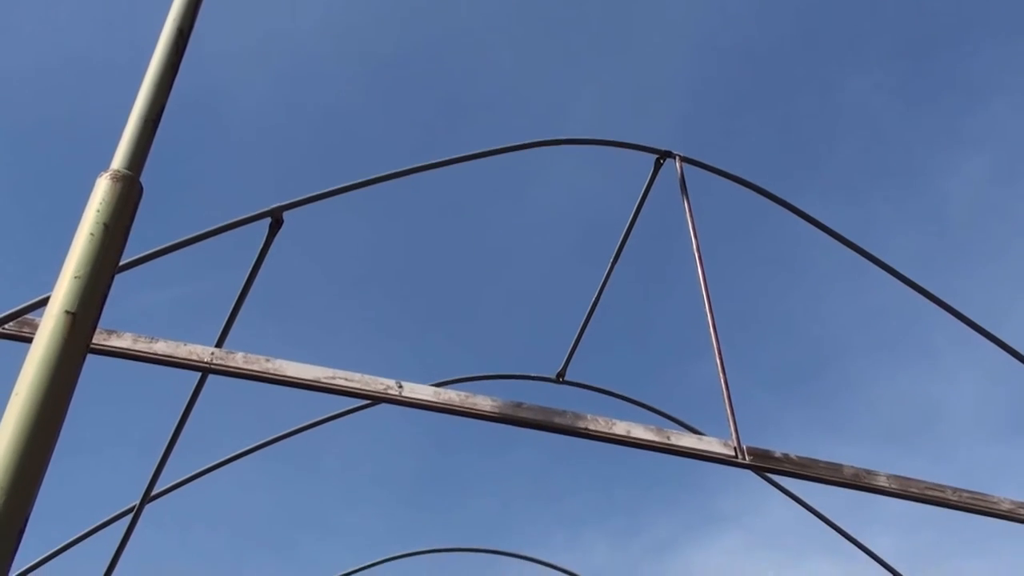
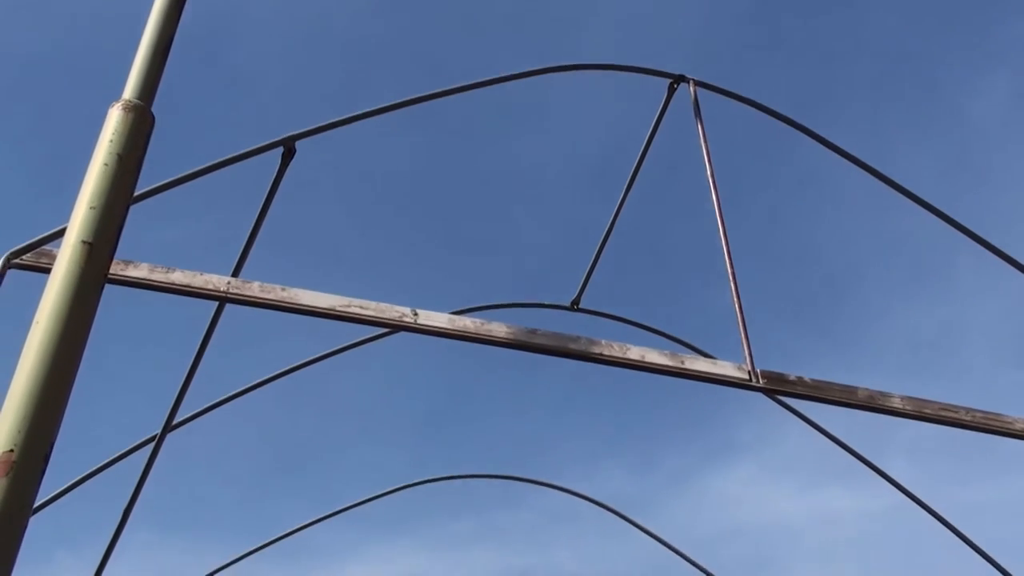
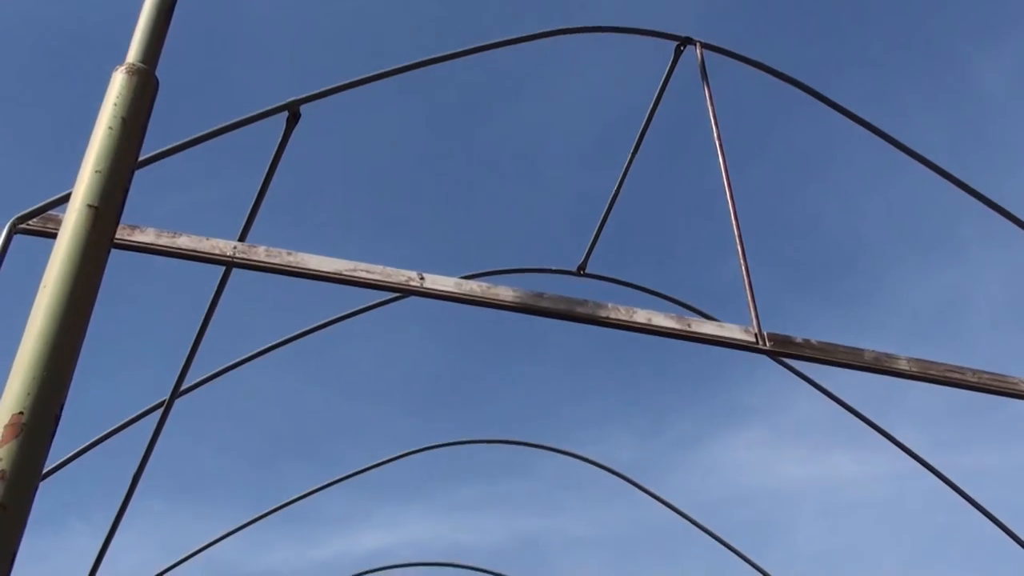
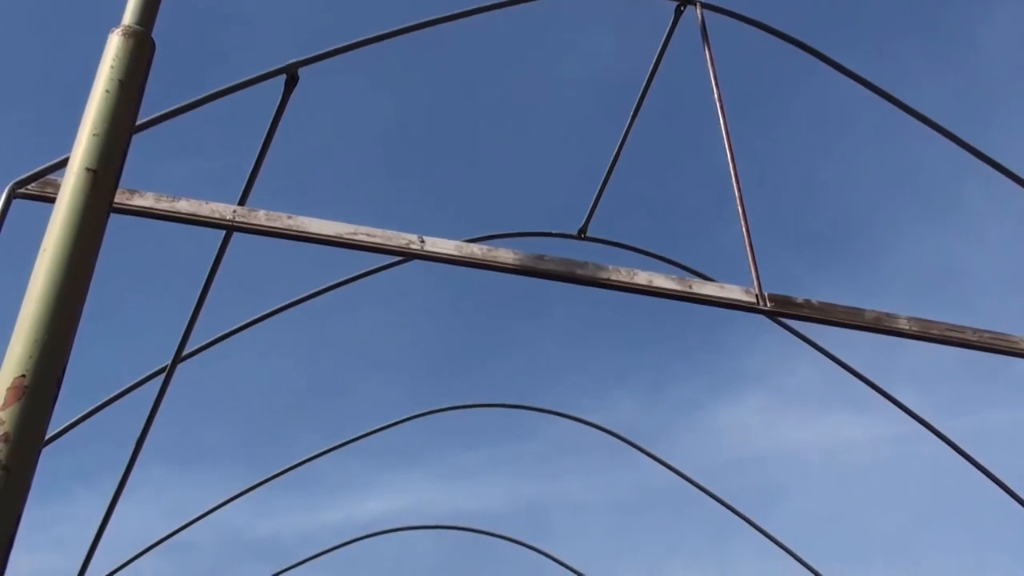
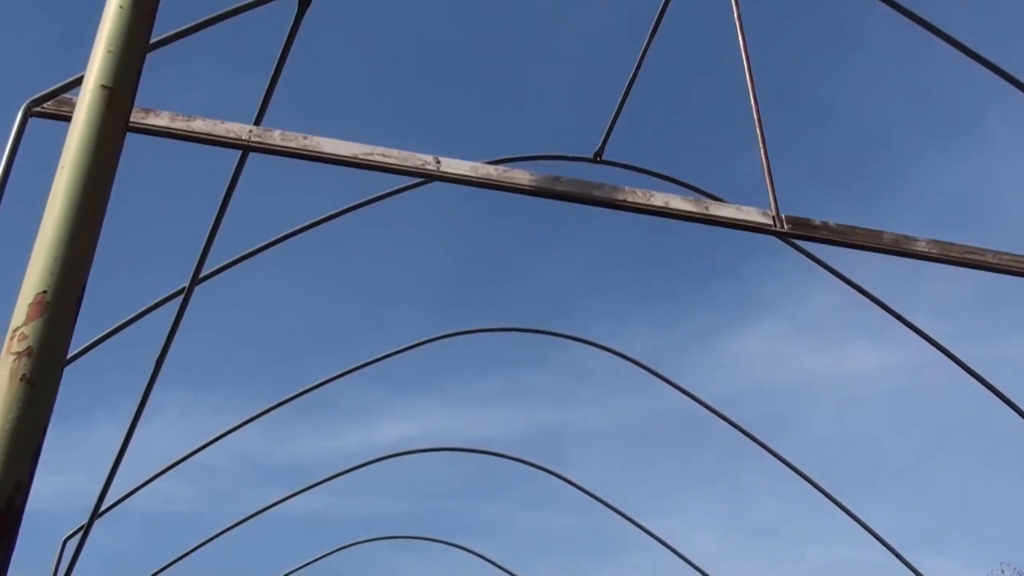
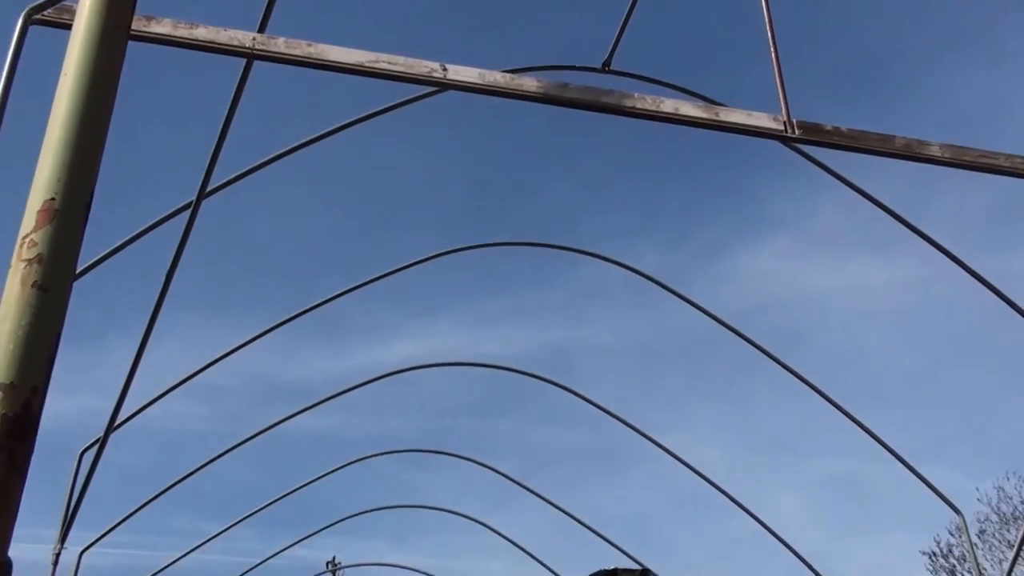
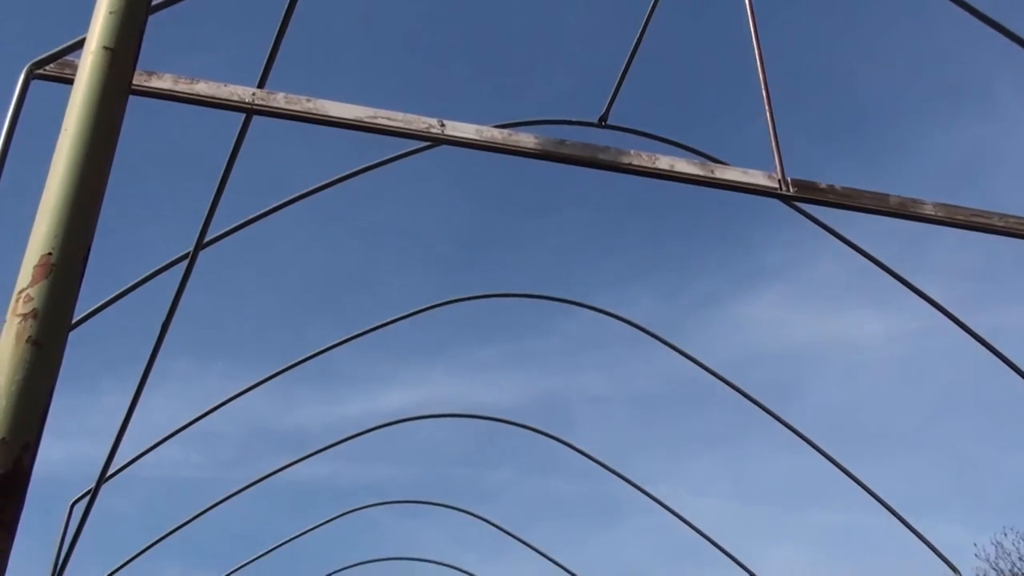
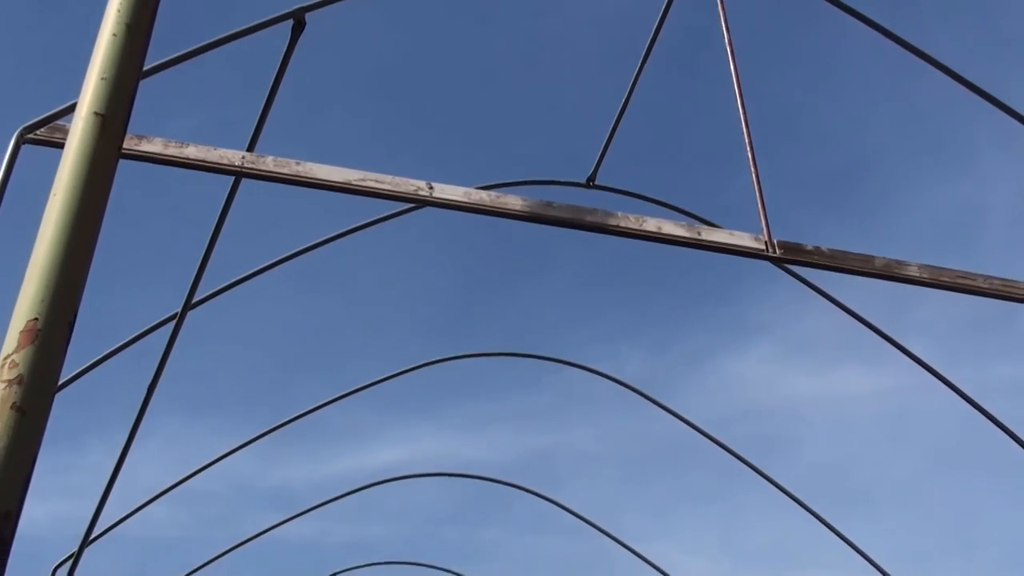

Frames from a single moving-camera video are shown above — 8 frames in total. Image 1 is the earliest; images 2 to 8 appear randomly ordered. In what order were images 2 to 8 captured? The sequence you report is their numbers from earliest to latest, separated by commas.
2, 3, 4, 8, 5, 7, 6
